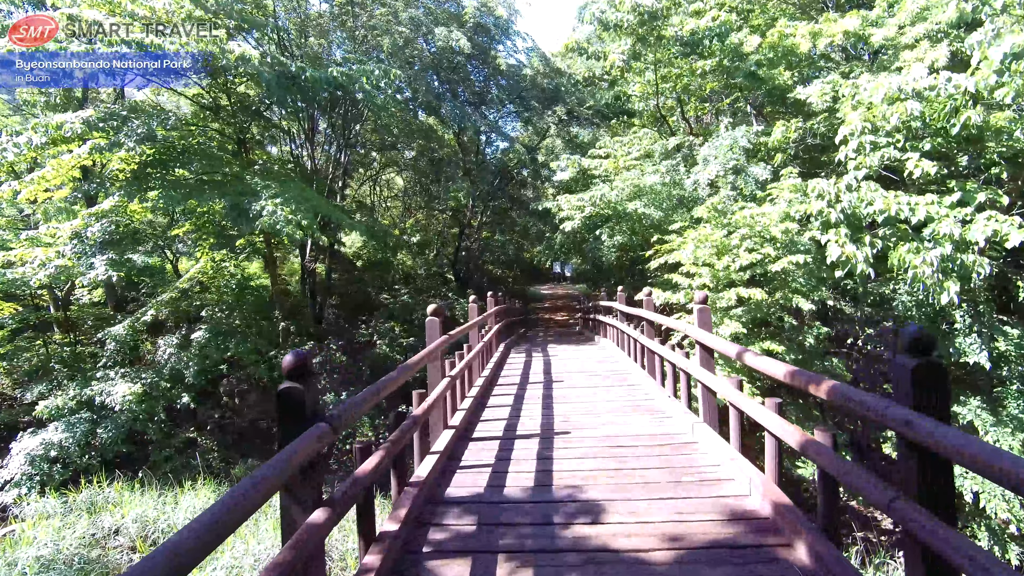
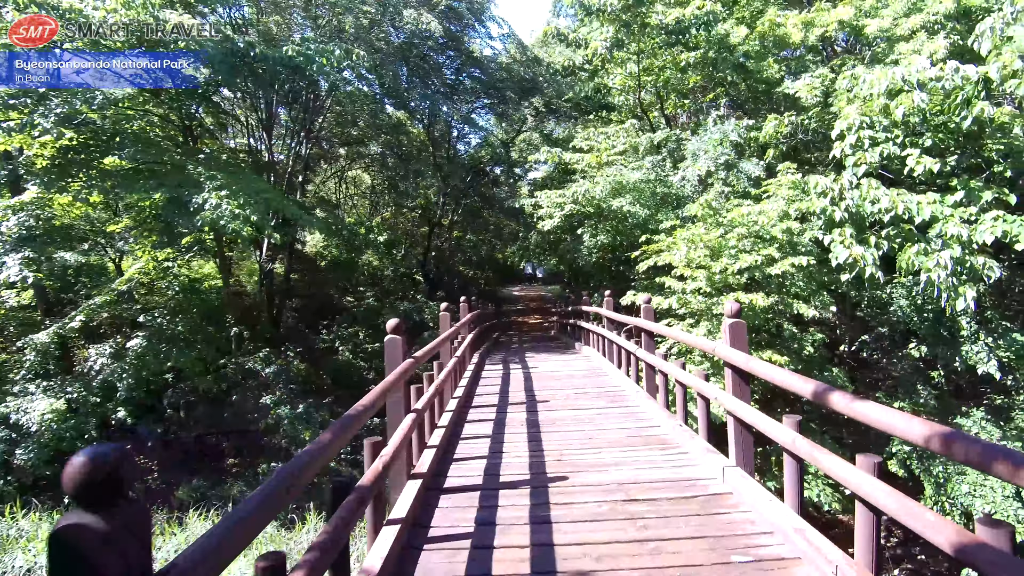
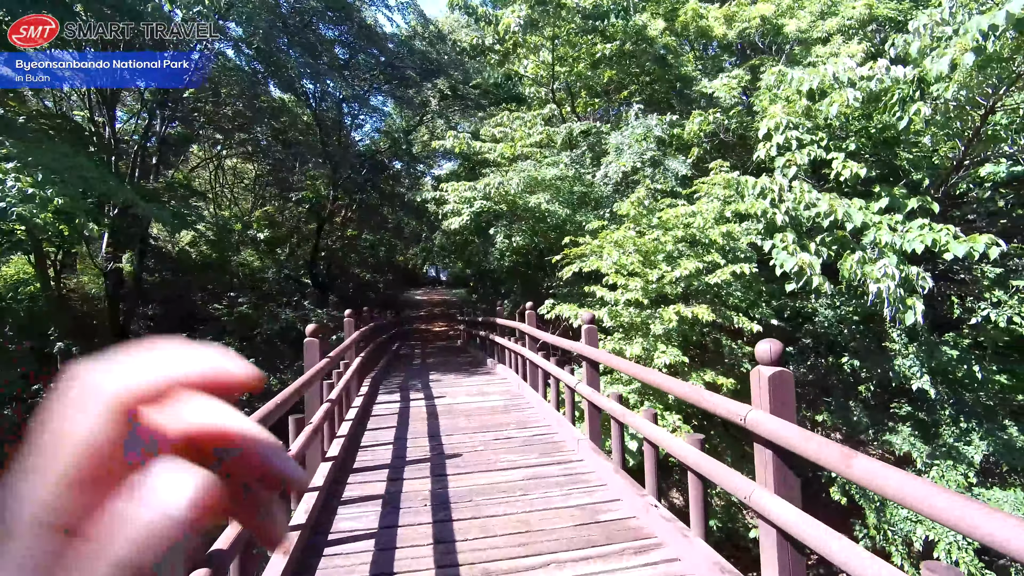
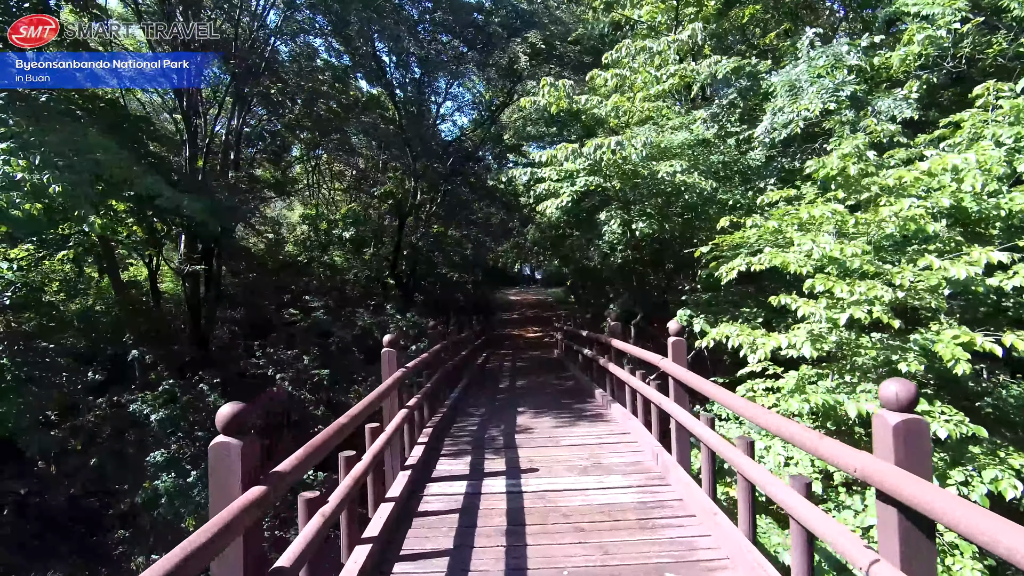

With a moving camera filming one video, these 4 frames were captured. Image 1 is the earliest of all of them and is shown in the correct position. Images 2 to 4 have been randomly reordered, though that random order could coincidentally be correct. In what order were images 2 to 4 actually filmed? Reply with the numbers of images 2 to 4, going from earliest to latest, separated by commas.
2, 3, 4
